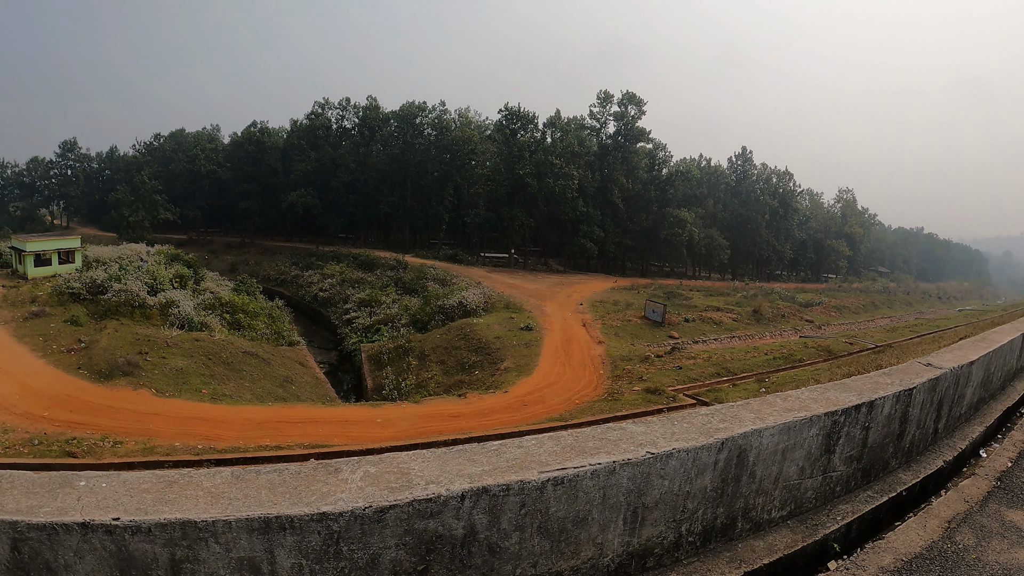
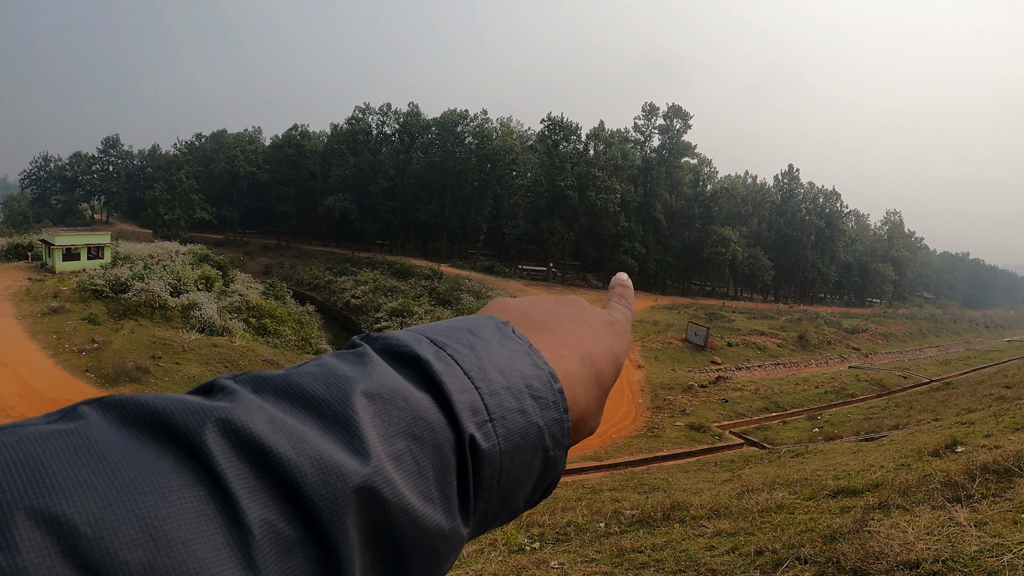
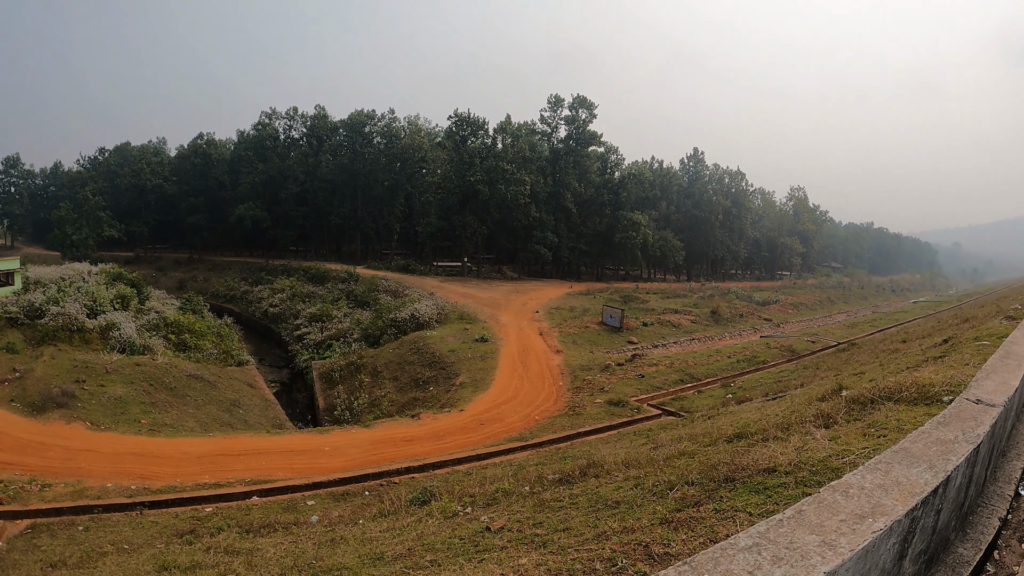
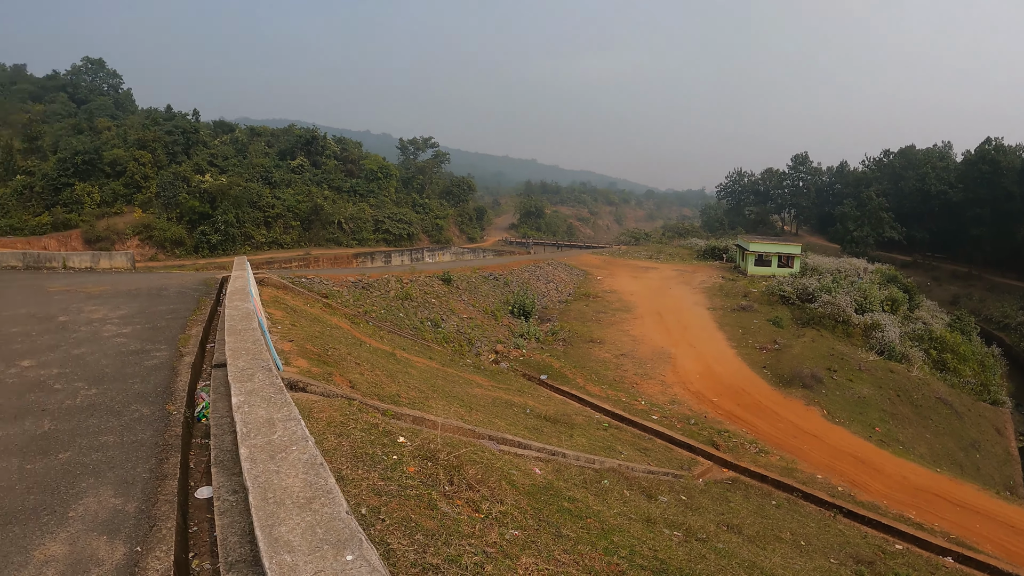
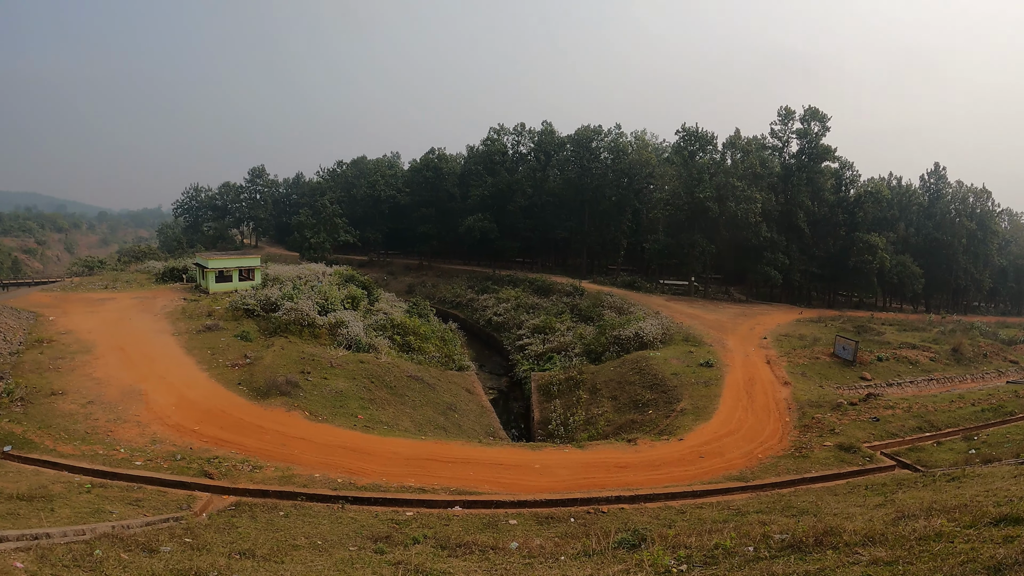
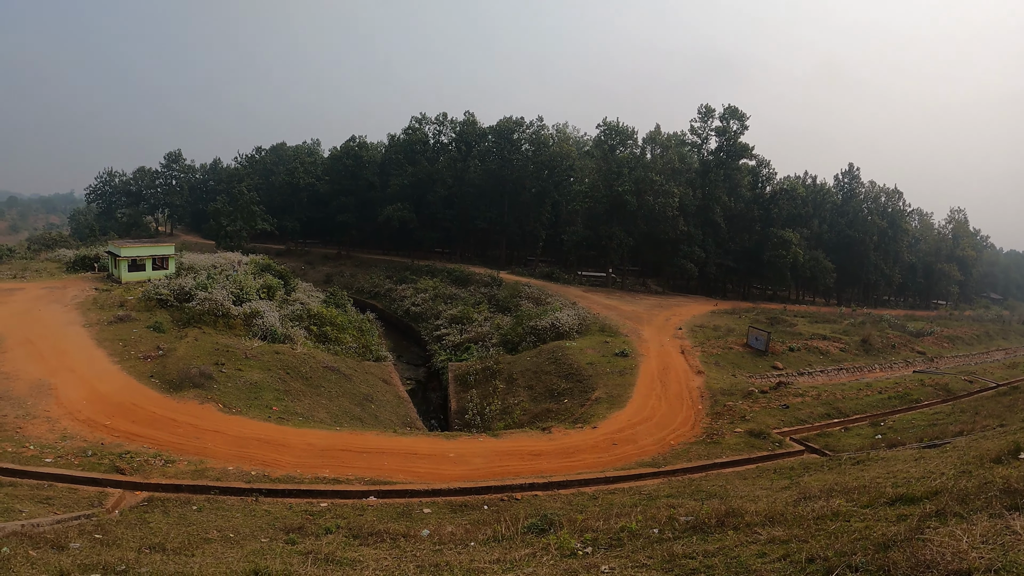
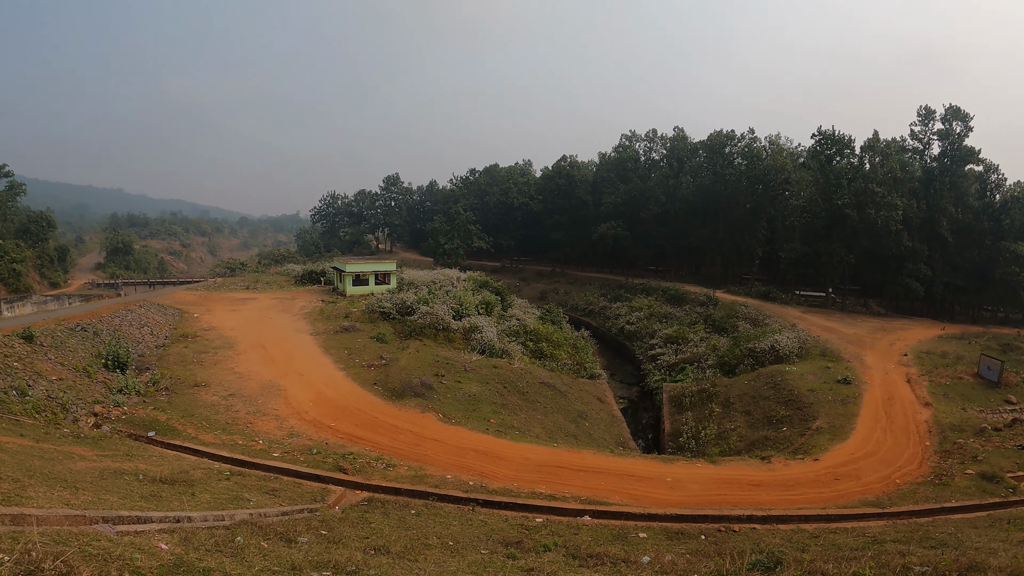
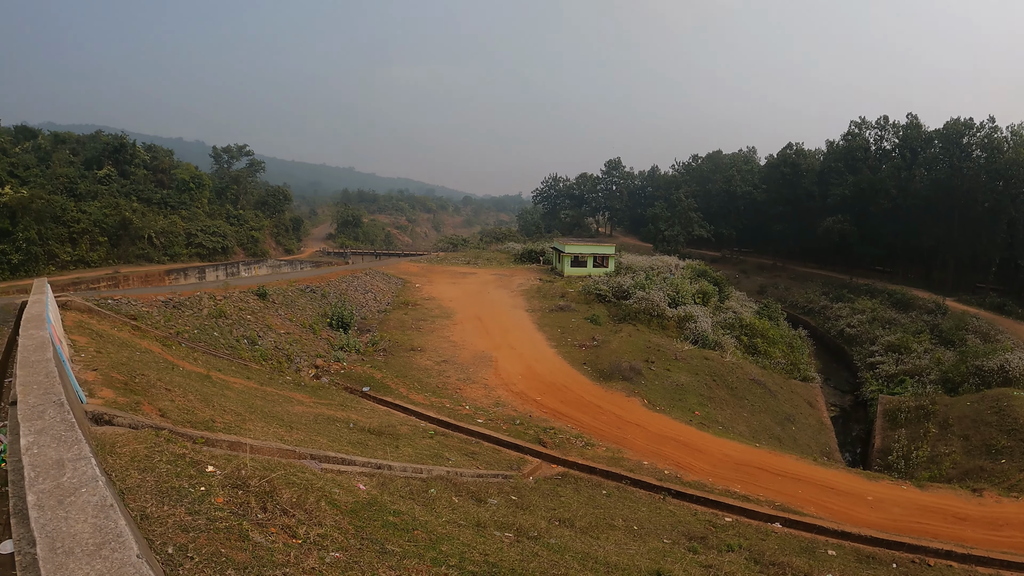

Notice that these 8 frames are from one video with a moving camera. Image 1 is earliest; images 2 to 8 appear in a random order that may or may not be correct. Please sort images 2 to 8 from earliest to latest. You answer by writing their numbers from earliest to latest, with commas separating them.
3, 6, 2, 5, 7, 8, 4
